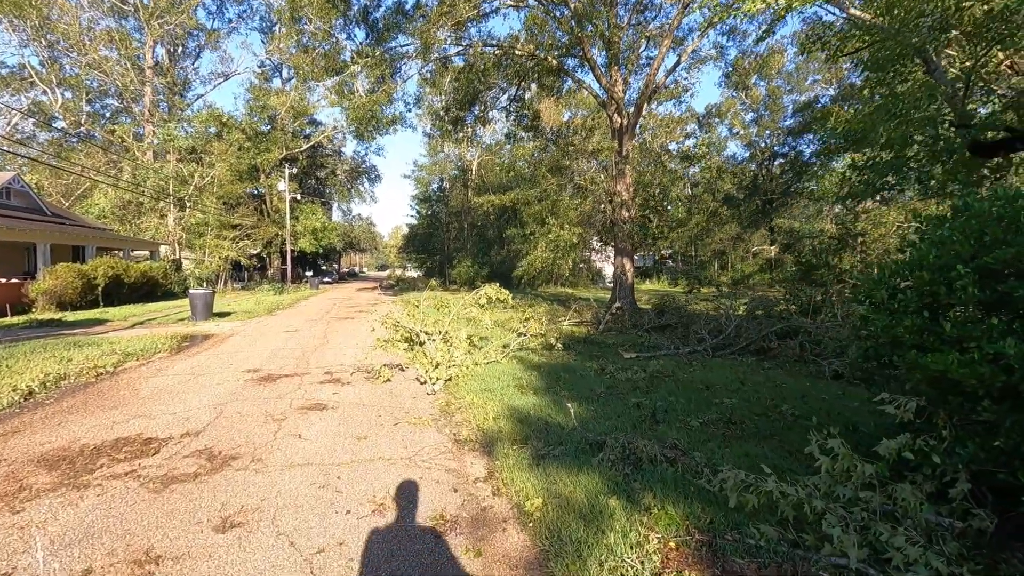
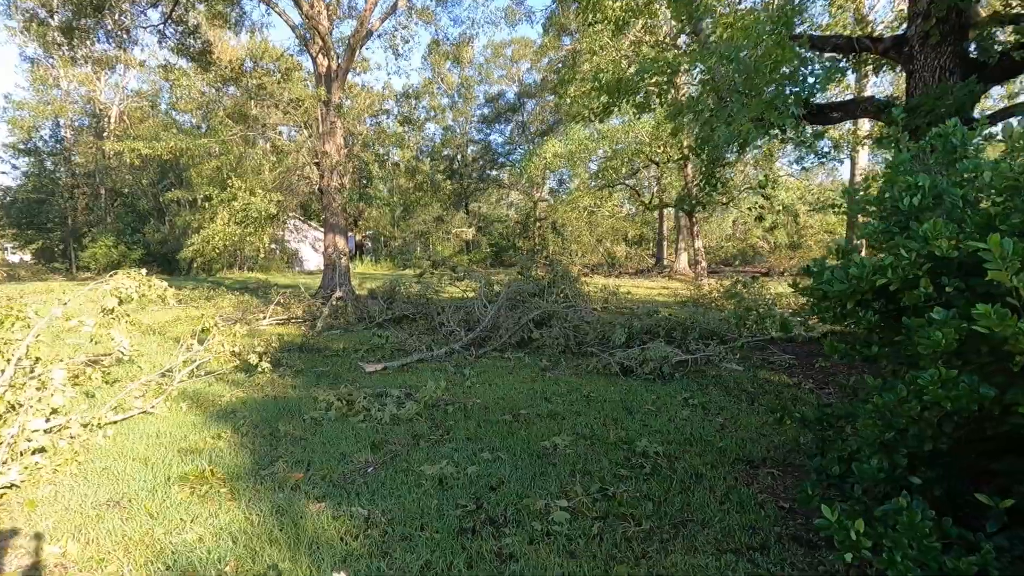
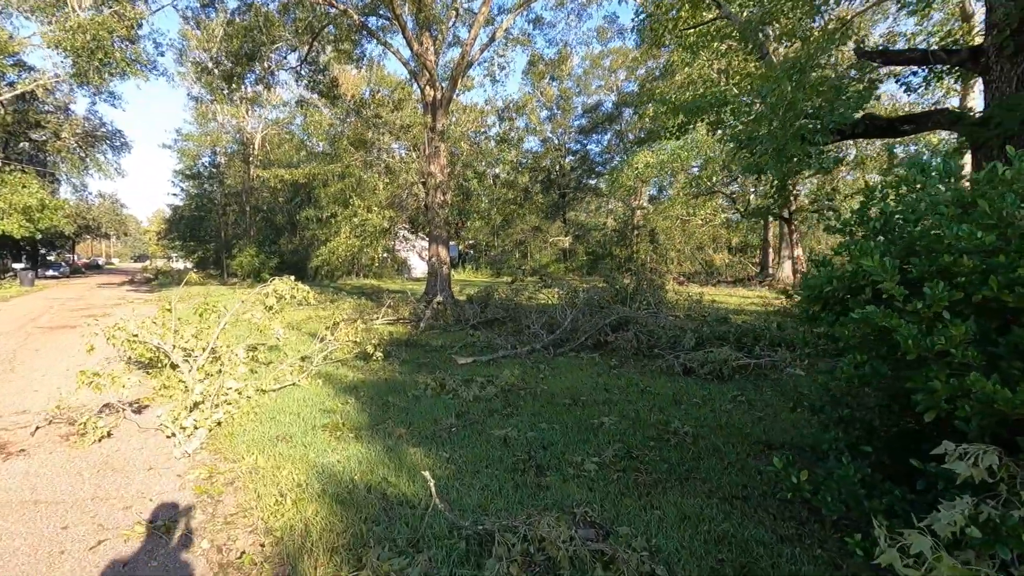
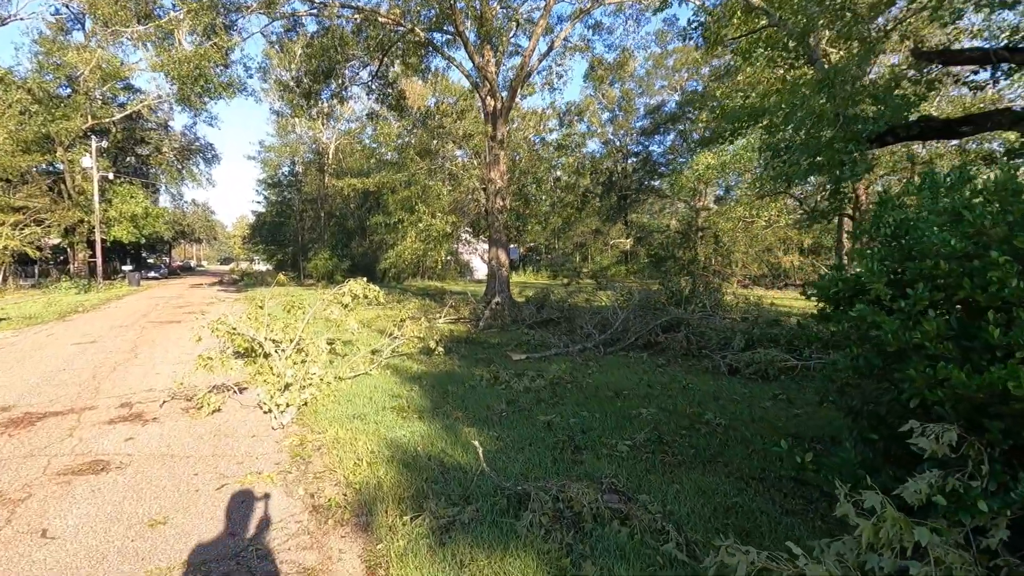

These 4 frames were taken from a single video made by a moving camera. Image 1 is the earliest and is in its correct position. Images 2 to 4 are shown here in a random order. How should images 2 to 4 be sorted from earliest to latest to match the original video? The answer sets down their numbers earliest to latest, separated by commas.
4, 3, 2
